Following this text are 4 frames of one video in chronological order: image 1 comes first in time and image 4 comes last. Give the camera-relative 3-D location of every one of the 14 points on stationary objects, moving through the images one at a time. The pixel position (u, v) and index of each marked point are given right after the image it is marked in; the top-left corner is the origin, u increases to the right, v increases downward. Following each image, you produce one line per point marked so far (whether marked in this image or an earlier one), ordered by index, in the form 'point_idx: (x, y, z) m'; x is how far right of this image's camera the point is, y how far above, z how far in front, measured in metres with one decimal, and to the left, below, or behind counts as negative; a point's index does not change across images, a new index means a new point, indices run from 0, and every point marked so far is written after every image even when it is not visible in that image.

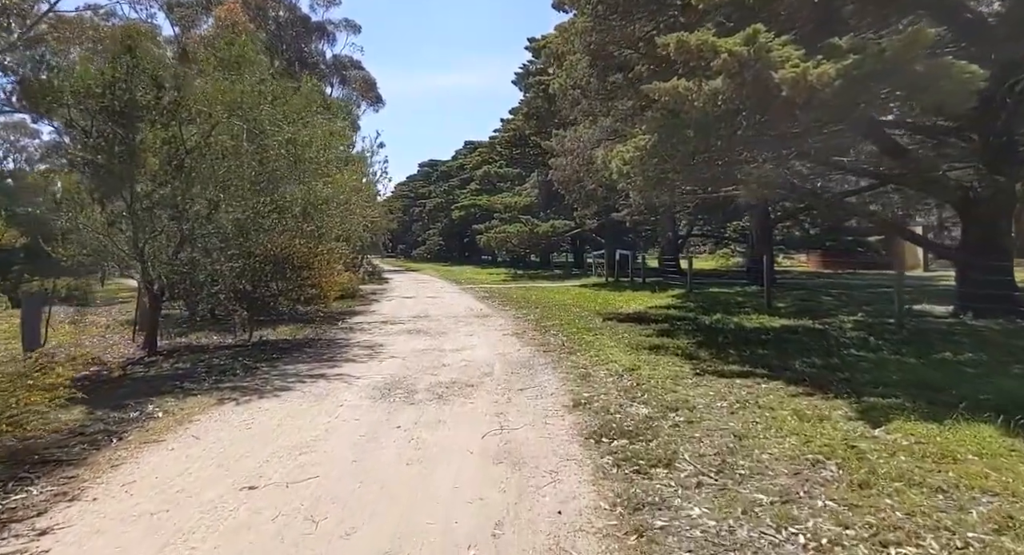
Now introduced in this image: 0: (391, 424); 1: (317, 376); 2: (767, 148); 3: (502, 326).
0: (-1.1, -1.4, +6.0) m
1: (-2.6, -1.3, +8.5) m
2: (+4.0, +2.1, +9.9) m
3: (-0.2, -1.1, +13.7) m
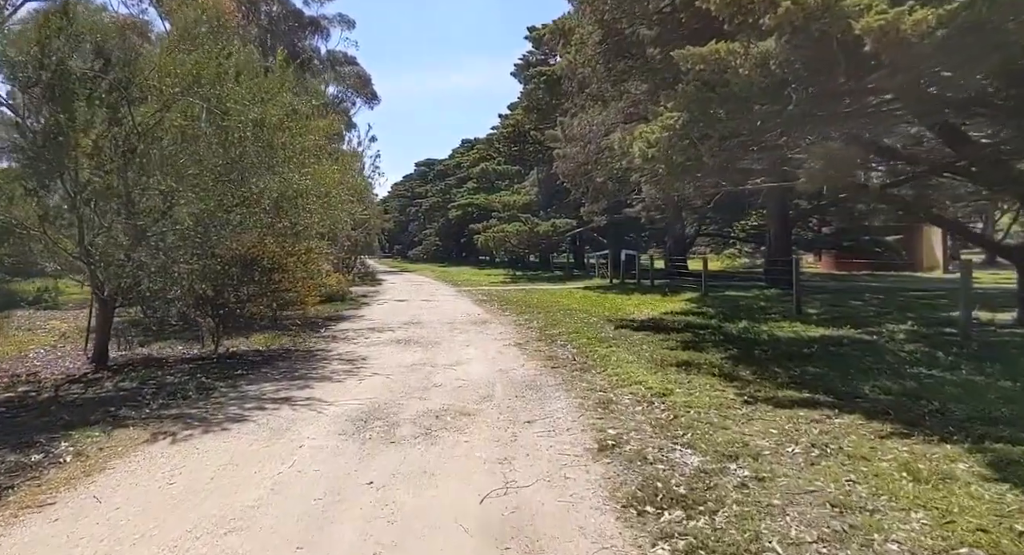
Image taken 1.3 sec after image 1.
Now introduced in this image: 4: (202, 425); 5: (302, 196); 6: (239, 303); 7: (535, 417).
0: (-1.1, -1.4, +4.5) m
1: (-2.6, -1.4, +7.0) m
2: (+4.1, +2.0, +8.5) m
3: (-0.2, -1.1, +12.2) m
4: (-3.0, -1.4, +6.2) m
5: (-3.7, +1.4, +11.3) m
6: (-4.5, -0.4, +10.4) m
7: (+0.2, -1.3, +6.1) m
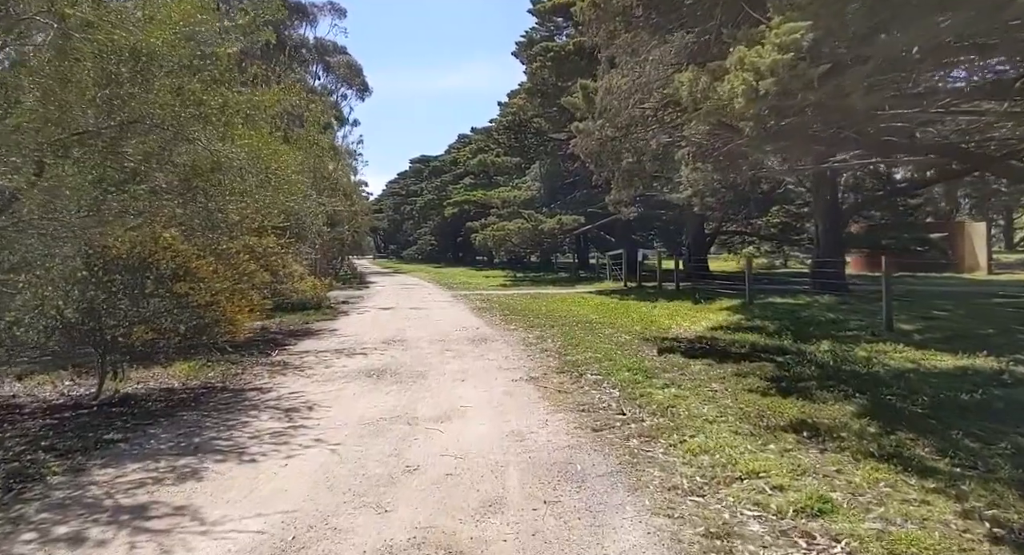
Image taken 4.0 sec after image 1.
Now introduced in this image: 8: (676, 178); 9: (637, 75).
0: (-0.9, -1.5, +1.5) m
1: (-2.4, -1.5, +4.0) m
2: (+4.2, +1.9, +5.5) m
3: (0.0, -1.2, +9.2) m
4: (-2.9, -1.6, +3.1) m
5: (-3.6, +1.3, +8.2) m
6: (-4.4, -0.5, +7.3) m
7: (+0.4, -1.5, +3.1) m
8: (+3.2, +2.0, +12.4) m
9: (+1.9, +3.1, +9.5) m
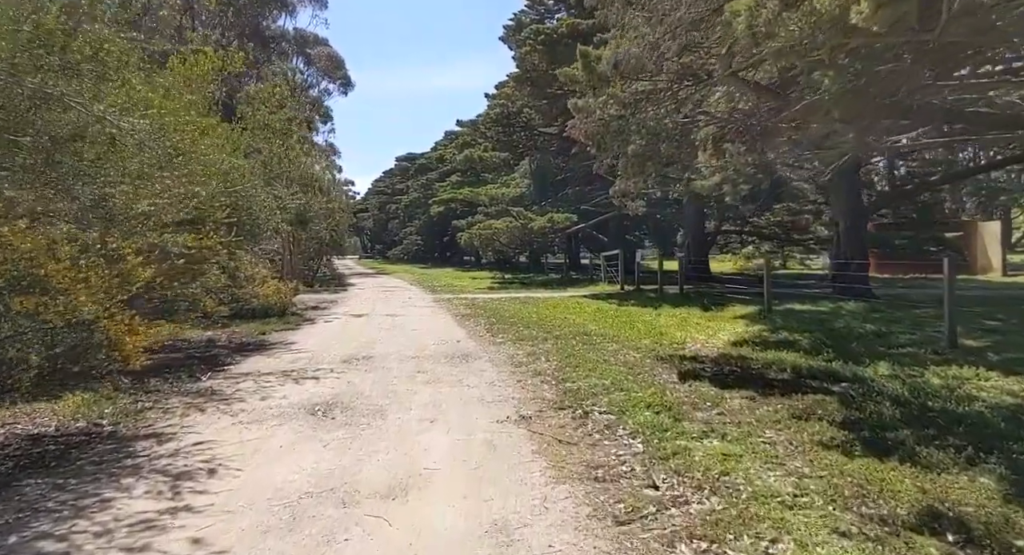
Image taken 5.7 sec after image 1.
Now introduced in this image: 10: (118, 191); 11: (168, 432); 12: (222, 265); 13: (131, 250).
0: (-0.9, -1.6, -0.5) m
1: (-2.5, -1.6, +2.0) m
2: (+4.1, +1.8, +3.7) m
3: (-0.2, -1.3, +7.3) m
4: (-2.9, -1.6, +1.2) m
5: (-3.8, +1.2, +6.3) m
6: (-4.5, -0.6, +5.3) m
7: (+0.3, -1.5, +1.2) m
8: (+3.0, +1.9, +10.5) m
9: (+1.7, +3.0, +7.7) m
10: (-3.8, +0.9, +6.2) m
11: (-3.2, -1.4, +5.9) m
12: (-4.7, +0.2, +10.3) m
13: (-4.0, +0.3, +6.9) m
